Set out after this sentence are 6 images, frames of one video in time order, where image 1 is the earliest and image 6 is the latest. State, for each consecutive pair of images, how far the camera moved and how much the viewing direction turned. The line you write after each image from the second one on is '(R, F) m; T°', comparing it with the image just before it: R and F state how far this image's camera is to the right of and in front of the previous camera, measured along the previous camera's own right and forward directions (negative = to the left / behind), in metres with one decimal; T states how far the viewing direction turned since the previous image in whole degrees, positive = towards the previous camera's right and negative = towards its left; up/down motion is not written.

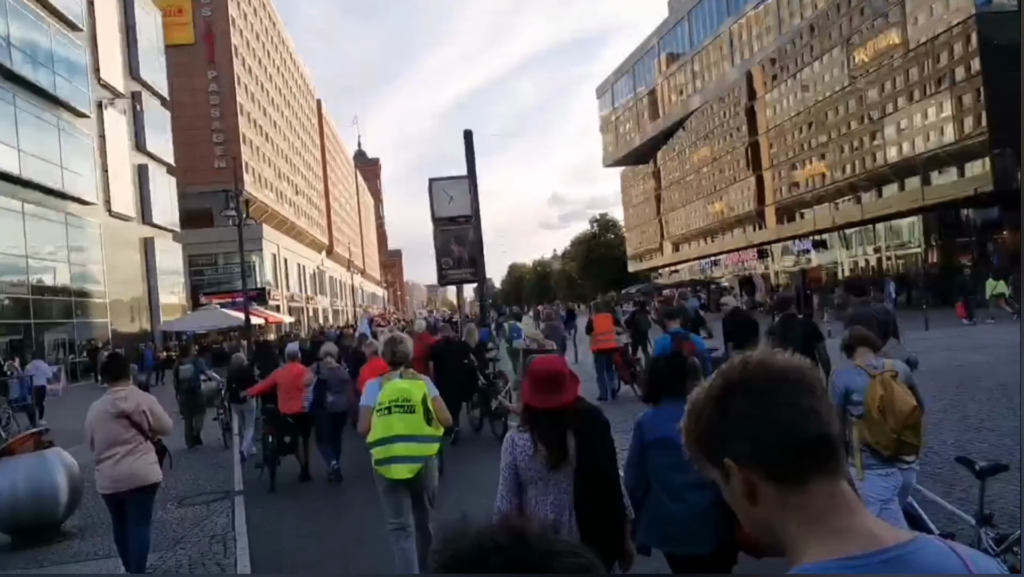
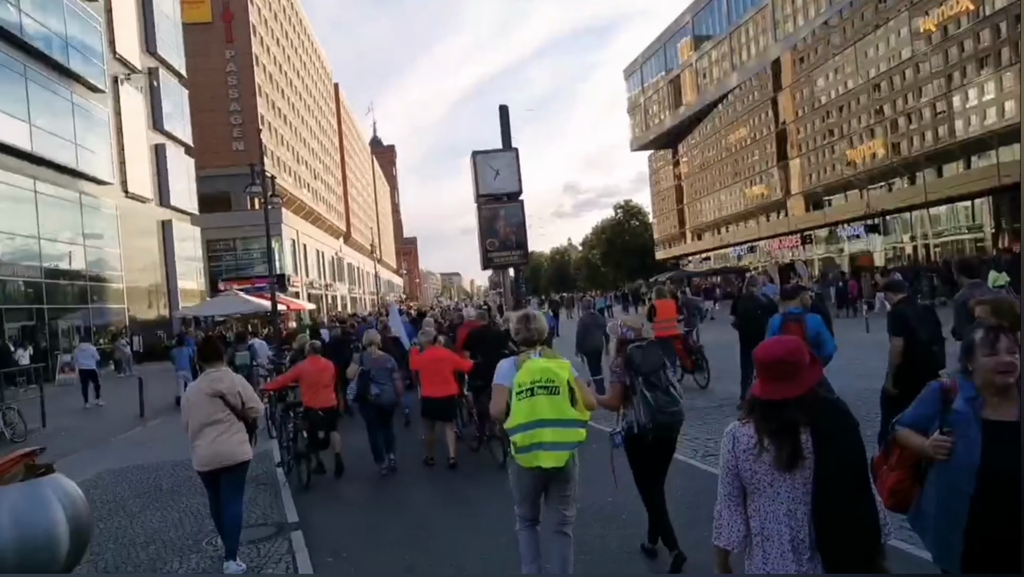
(-0.8, +1.7) m; -1°
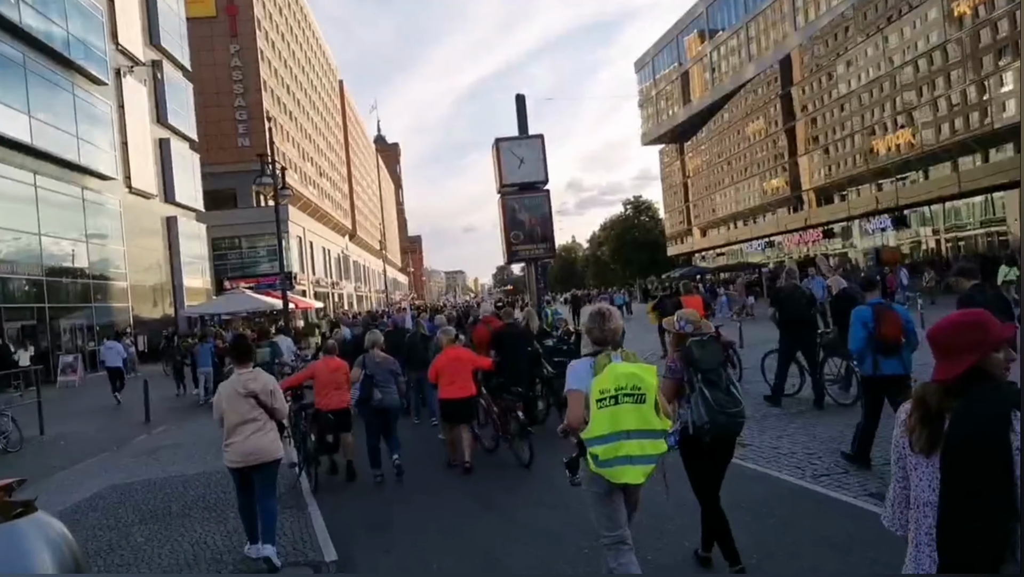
(-0.4, +1.0) m; 0°
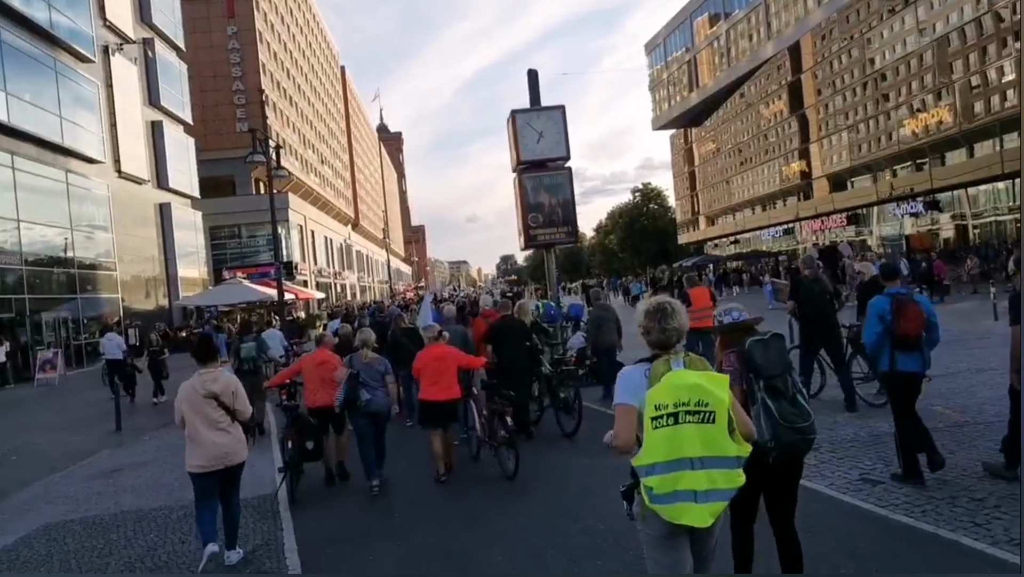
(-0.3, +1.6) m; 0°
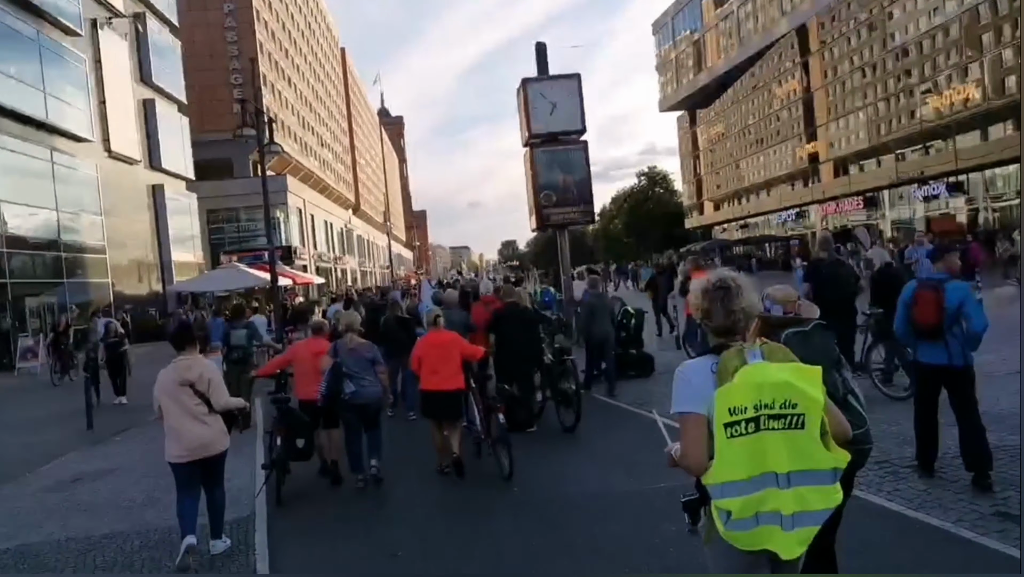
(-0.2, +1.1) m; 0°
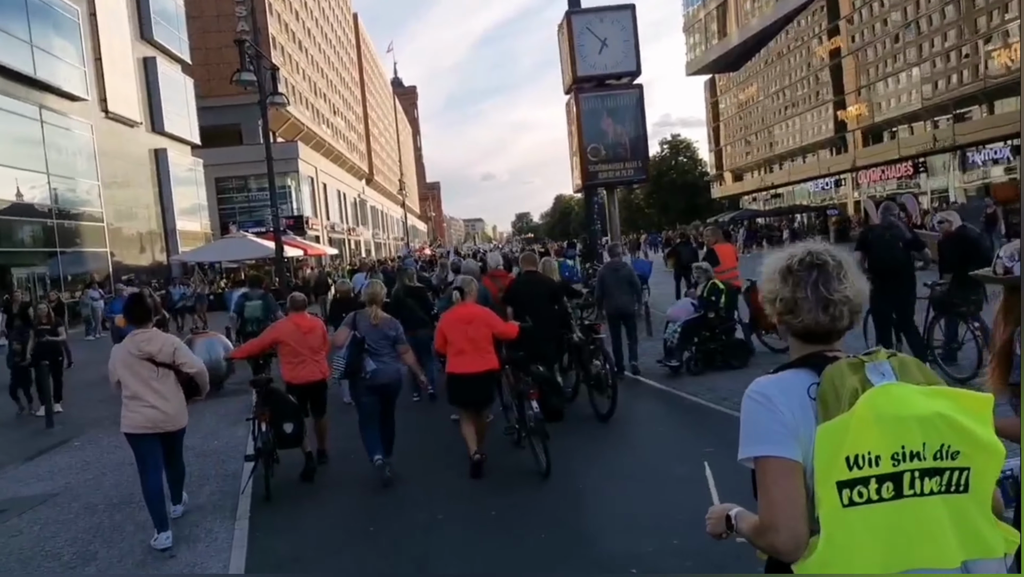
(-0.4, +2.0) m; -1°
